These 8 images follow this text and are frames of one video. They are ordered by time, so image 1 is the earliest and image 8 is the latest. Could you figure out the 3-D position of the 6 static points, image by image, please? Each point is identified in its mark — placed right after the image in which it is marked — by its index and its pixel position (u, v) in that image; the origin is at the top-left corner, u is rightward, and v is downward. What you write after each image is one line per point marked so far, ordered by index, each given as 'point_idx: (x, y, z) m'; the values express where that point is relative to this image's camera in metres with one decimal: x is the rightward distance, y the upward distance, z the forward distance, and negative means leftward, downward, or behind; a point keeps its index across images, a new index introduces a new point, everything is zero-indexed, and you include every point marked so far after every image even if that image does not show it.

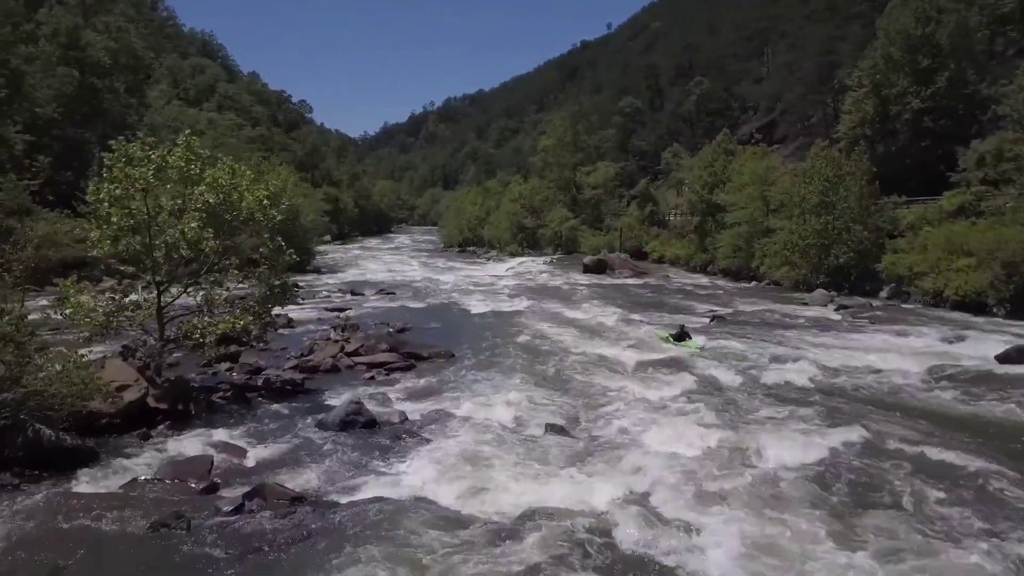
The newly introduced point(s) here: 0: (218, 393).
0: (-5.7, -2.0, +15.6) m
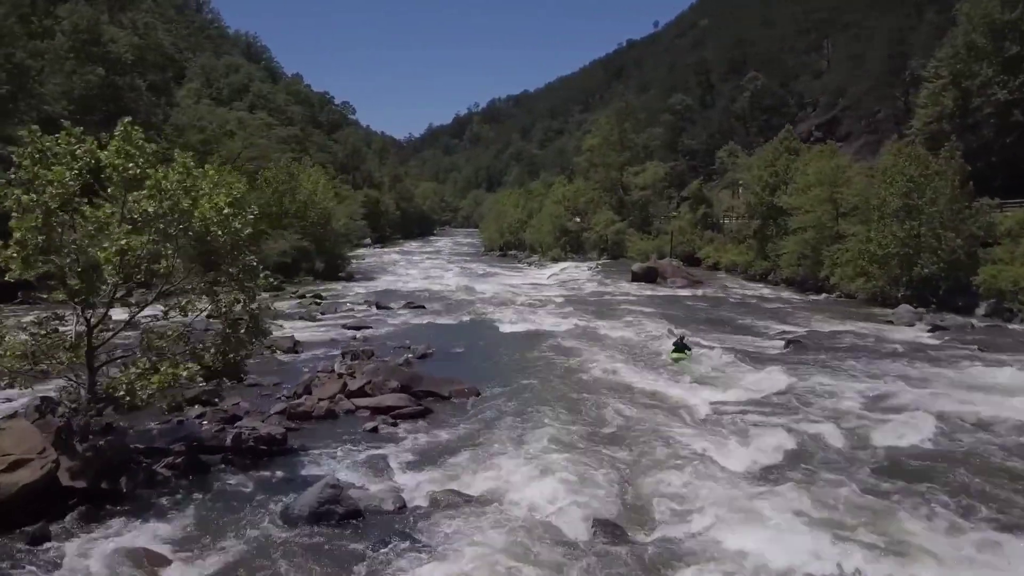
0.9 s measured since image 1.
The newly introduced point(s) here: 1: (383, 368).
0: (-5.2, -2.5, +12.1) m
1: (-2.9, -1.8, +18.2) m
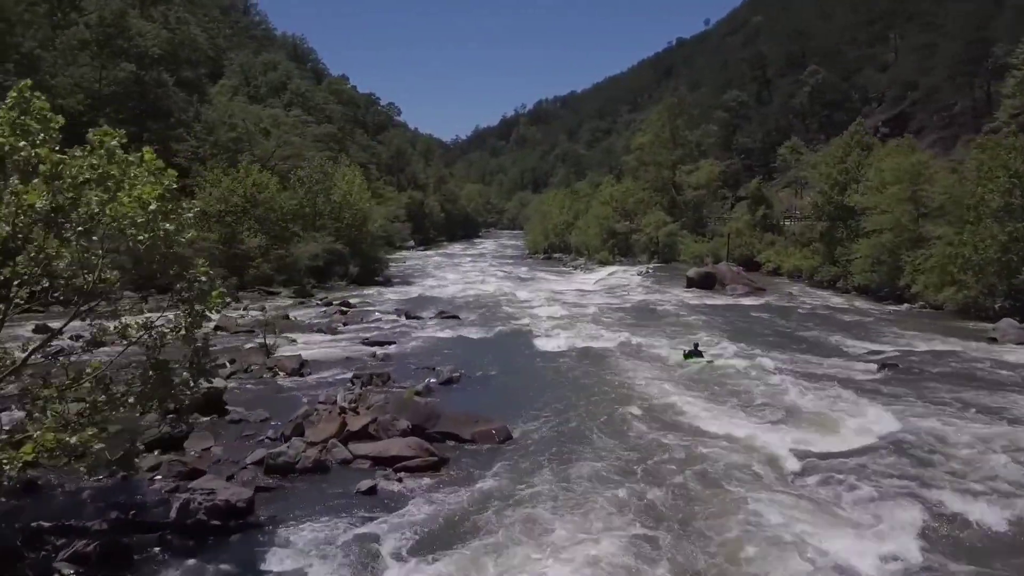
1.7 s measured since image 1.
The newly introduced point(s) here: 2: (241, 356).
0: (-4.8, -2.8, +9.0) m
1: (-2.2, -2.1, +15.0) m
2: (-6.7, -1.7, +19.9) m
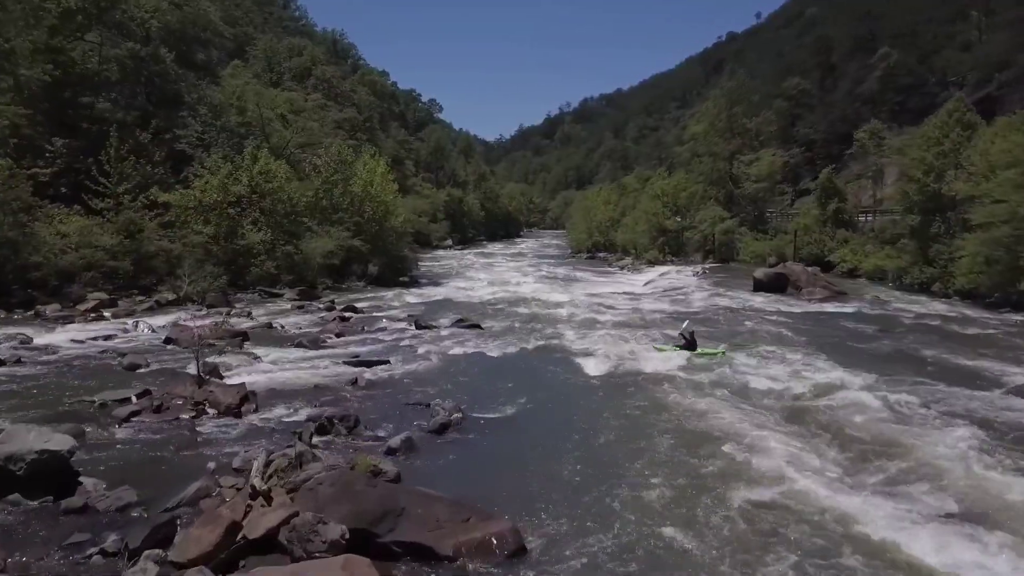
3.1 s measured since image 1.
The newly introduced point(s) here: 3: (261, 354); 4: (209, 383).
0: (-4.9, -2.8, +3.4) m
1: (-2.0, -2.2, +9.3) m
2: (-6.2, -1.7, +14.4) m
3: (-6.1, -1.6, +19.6) m
4: (-5.5, -1.8, +14.6) m
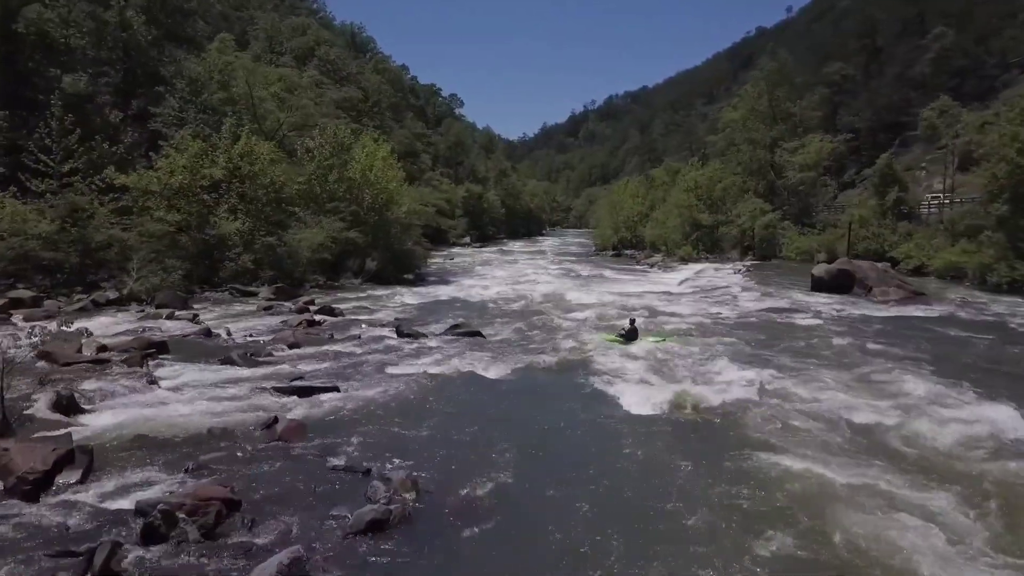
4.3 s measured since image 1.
0: (-5.3, -2.7, -2.1) m
1: (-2.2, -2.1, +3.7) m
2: (-6.3, -1.6, +8.9) m
3: (-6.1, -1.5, +14.1) m
4: (-5.6, -1.7, +9.1) m
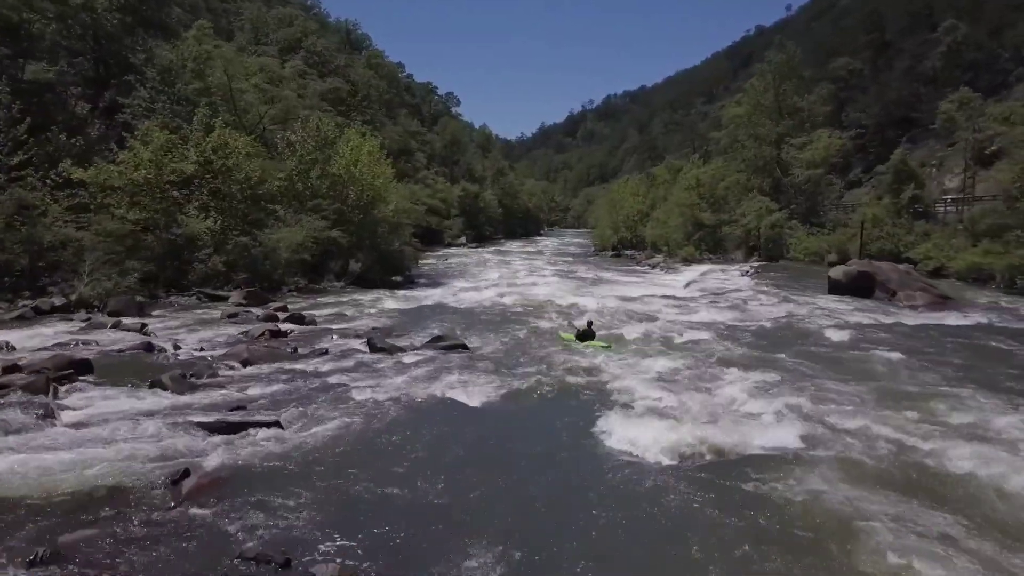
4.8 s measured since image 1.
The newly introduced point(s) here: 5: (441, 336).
0: (-5.5, -2.9, -4.6) m
1: (-2.4, -2.2, +1.1) m
2: (-6.5, -1.8, +6.4) m
3: (-6.3, -1.7, +11.6) m
4: (-5.8, -1.8, +6.5) m
5: (-1.6, -1.1, +18.2) m
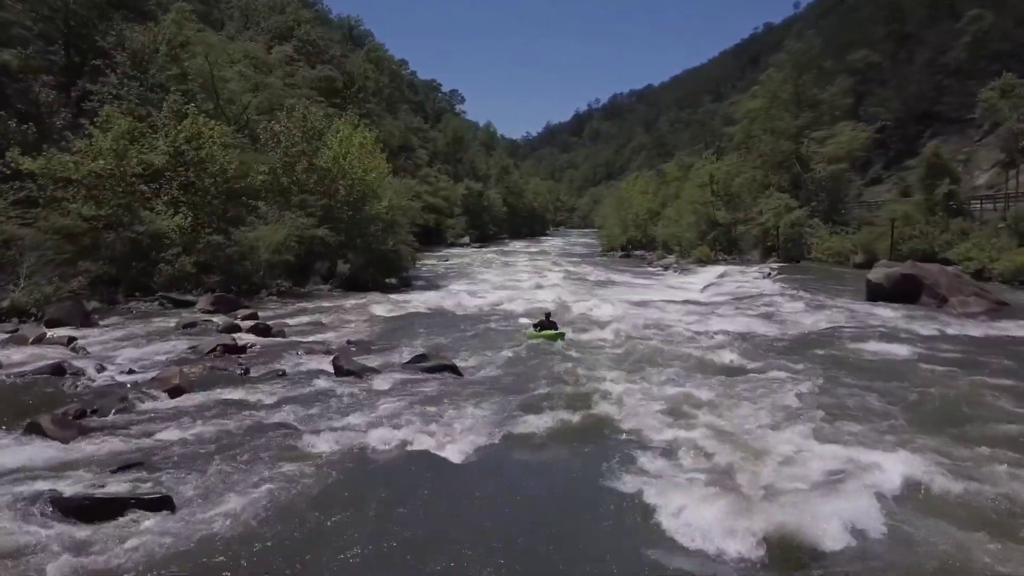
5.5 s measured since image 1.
0: (-5.6, -3.0, -7.8) m
1: (-2.5, -2.3, -2.1) m
2: (-6.6, -1.9, +3.2) m
3: (-6.3, -1.8, +8.4) m
4: (-5.8, -2.0, +3.4) m
5: (-1.6, -1.3, +15.0) m
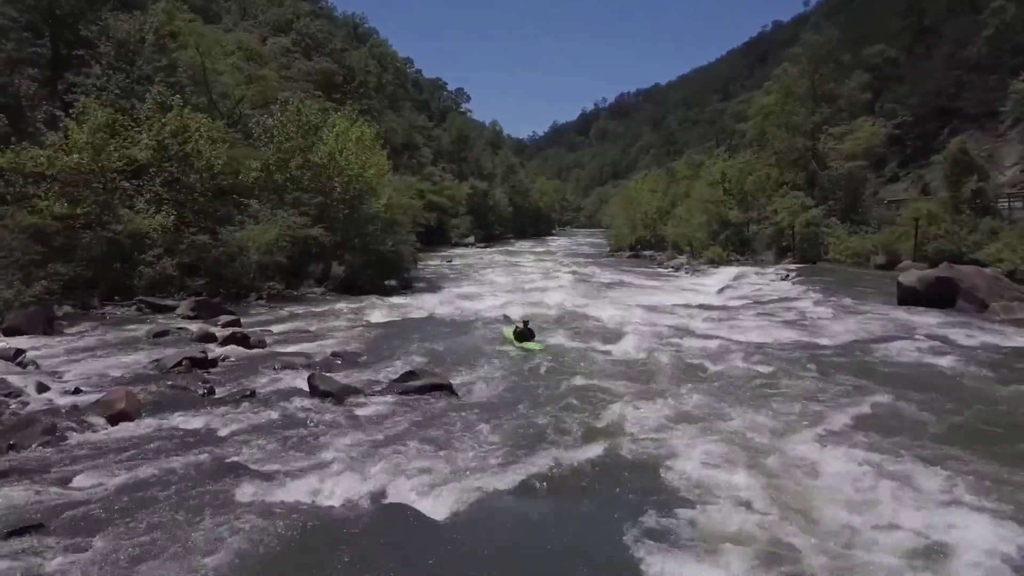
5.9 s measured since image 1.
0: (-5.7, -3.1, -9.7) m
1: (-2.6, -2.5, -3.9) m
2: (-6.6, -2.0, +1.4) m
3: (-6.3, -1.9, +6.6) m
4: (-5.9, -2.1, +1.5) m
5: (-1.5, -1.4, +13.1) m
